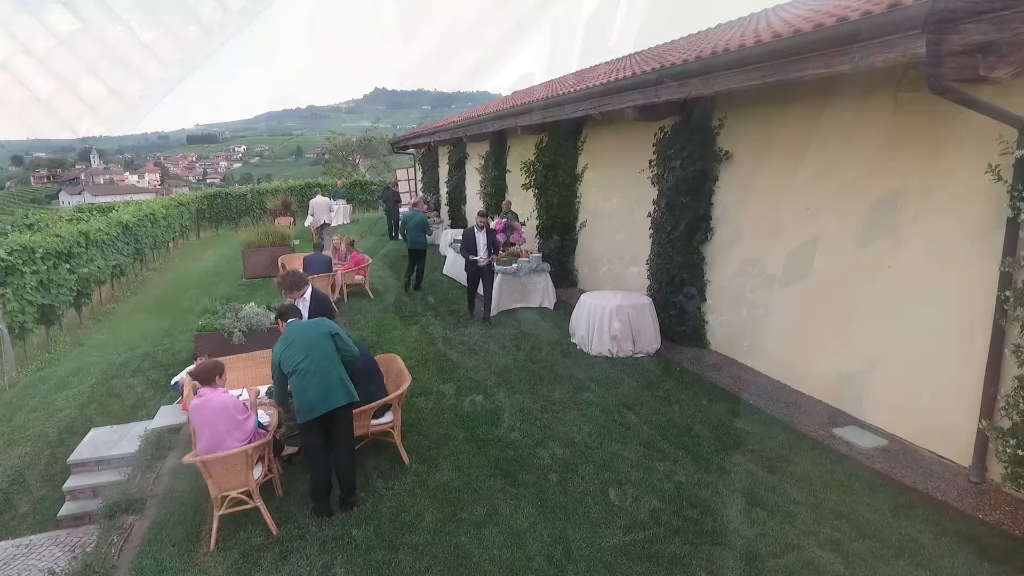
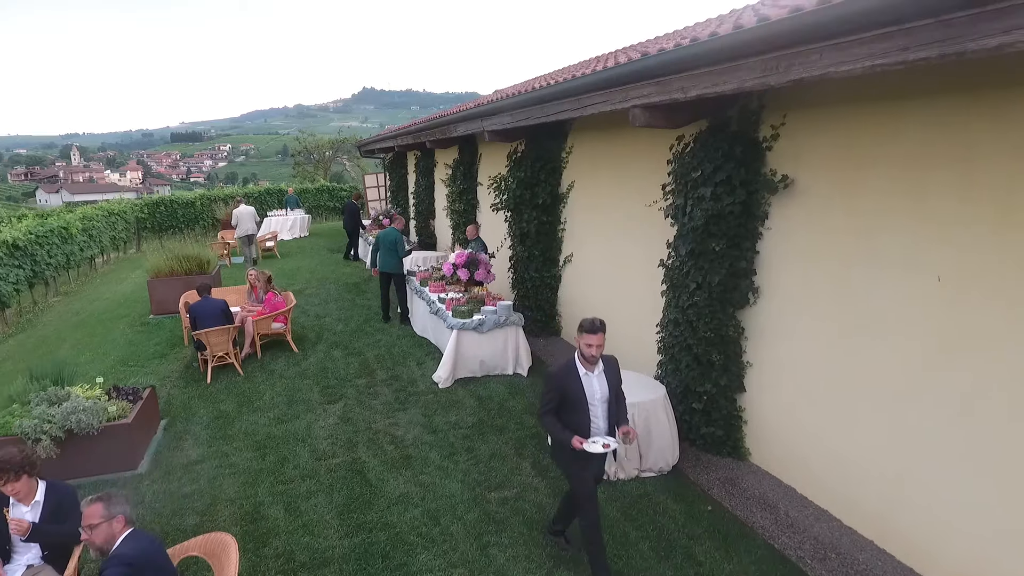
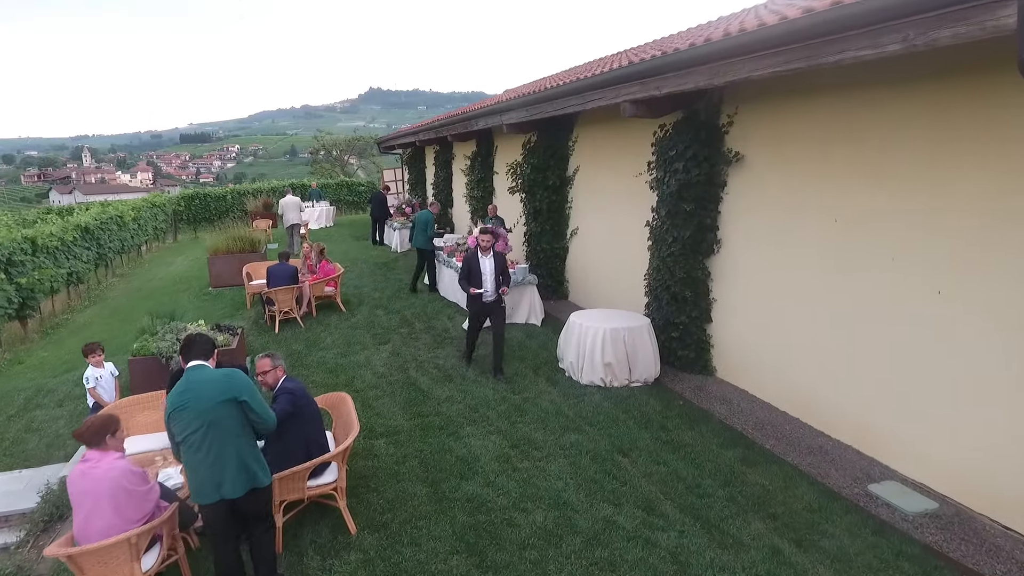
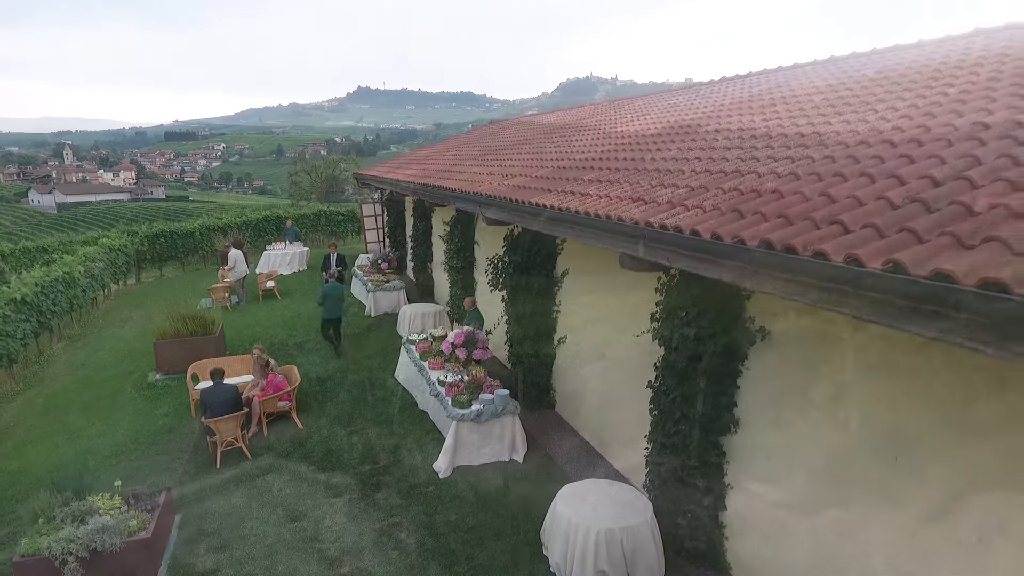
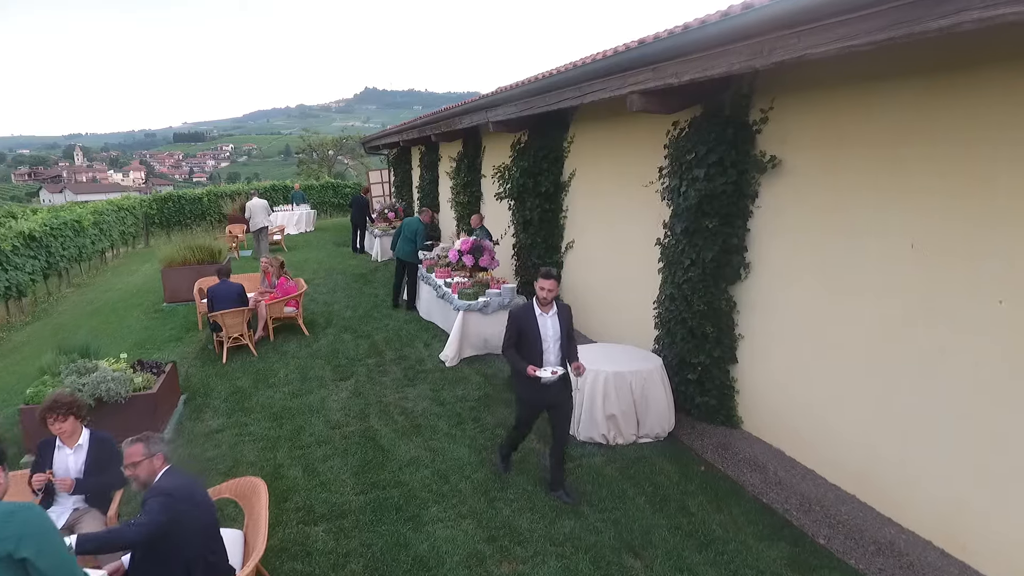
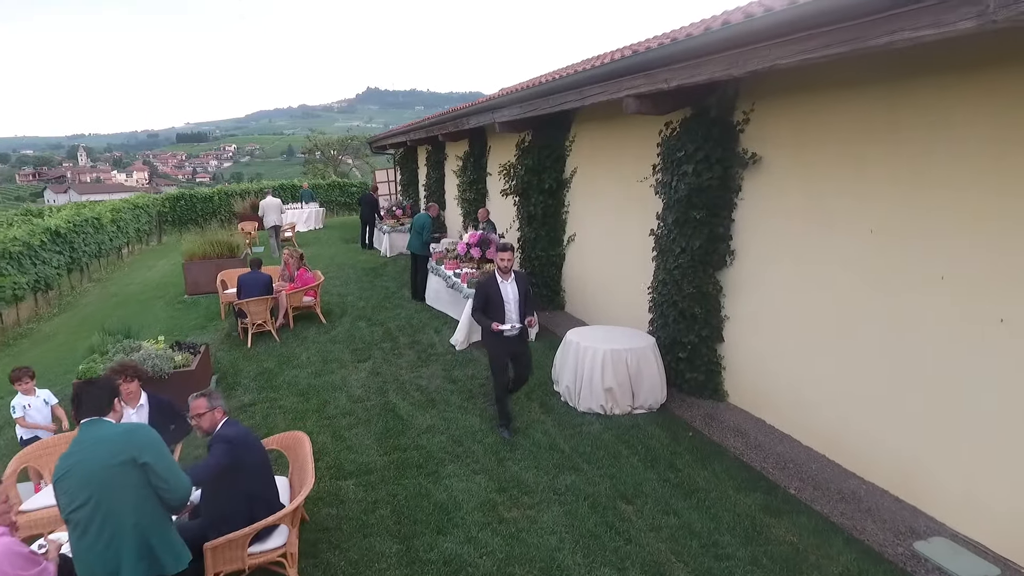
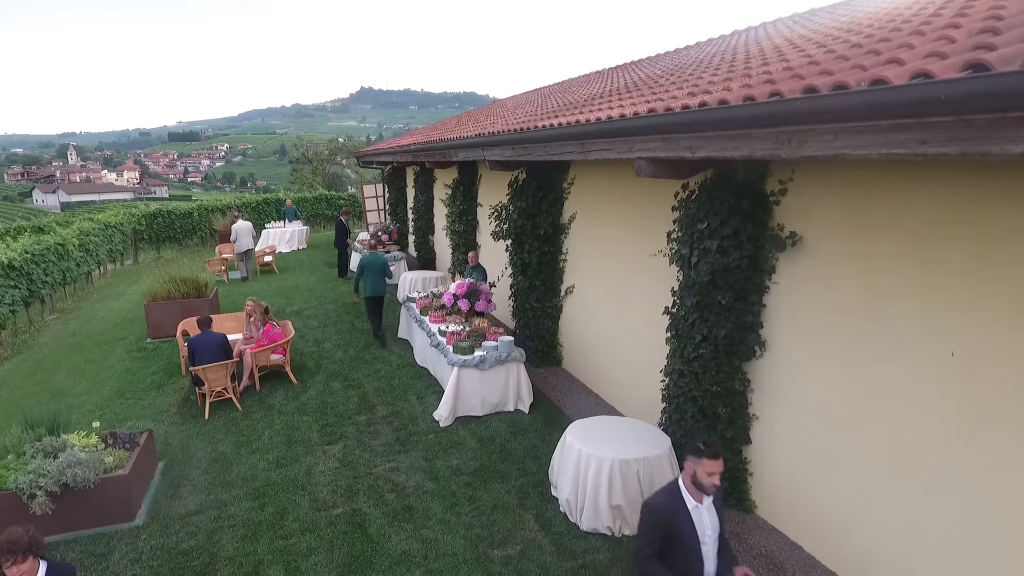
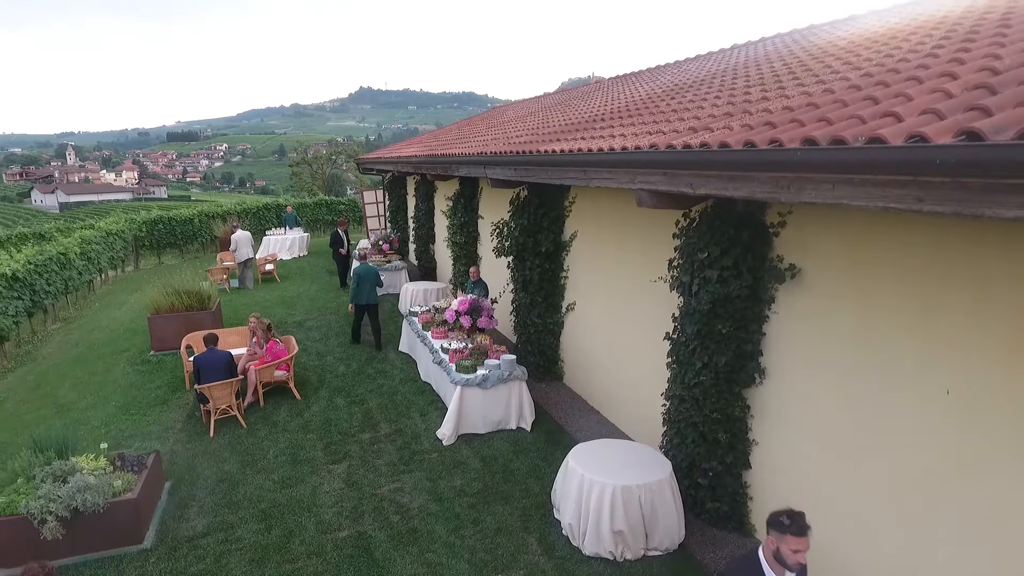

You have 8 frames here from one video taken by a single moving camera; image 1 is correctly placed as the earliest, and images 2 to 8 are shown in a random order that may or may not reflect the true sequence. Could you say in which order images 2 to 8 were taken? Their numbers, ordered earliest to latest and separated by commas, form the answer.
3, 6, 5, 2, 7, 8, 4
